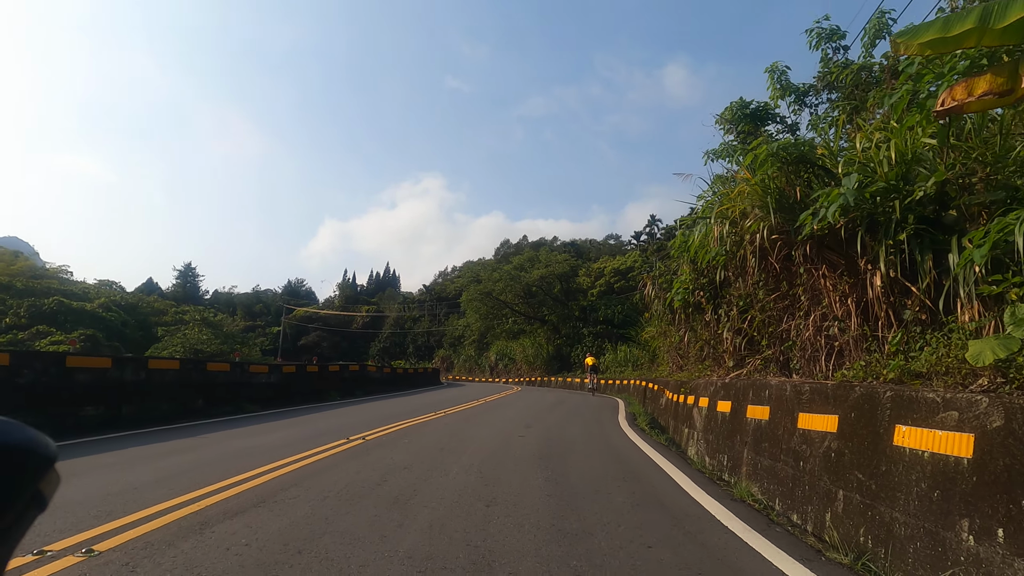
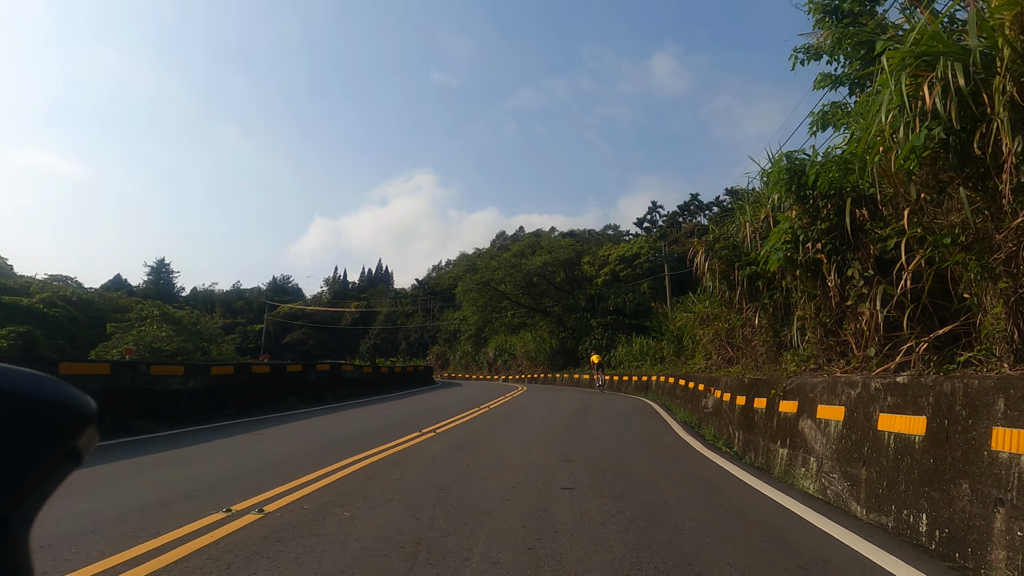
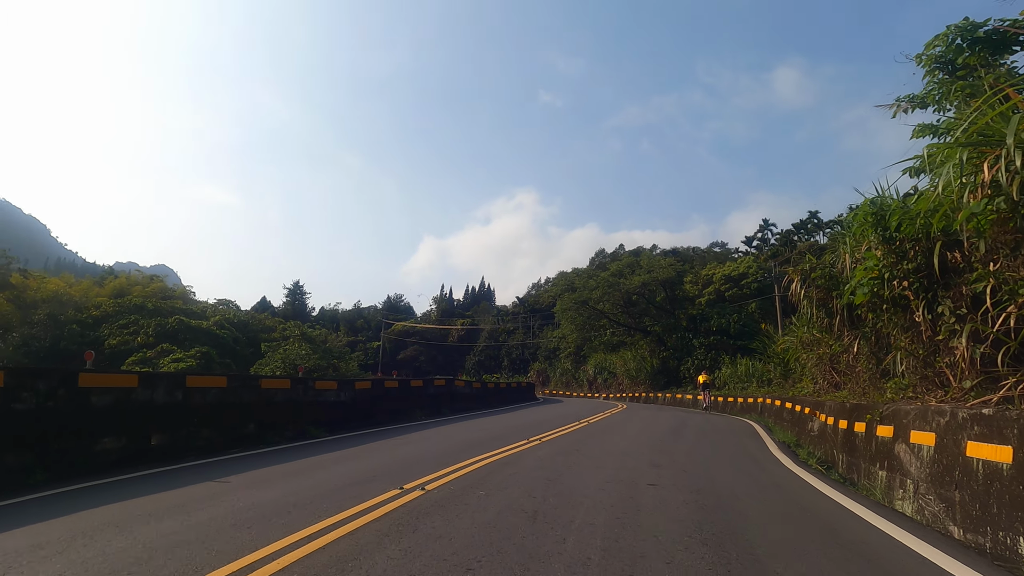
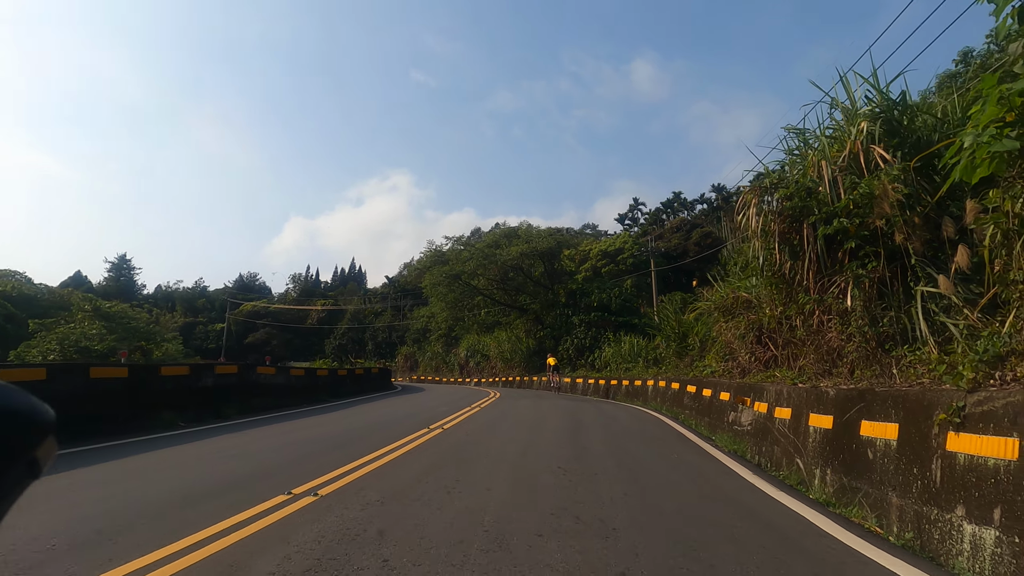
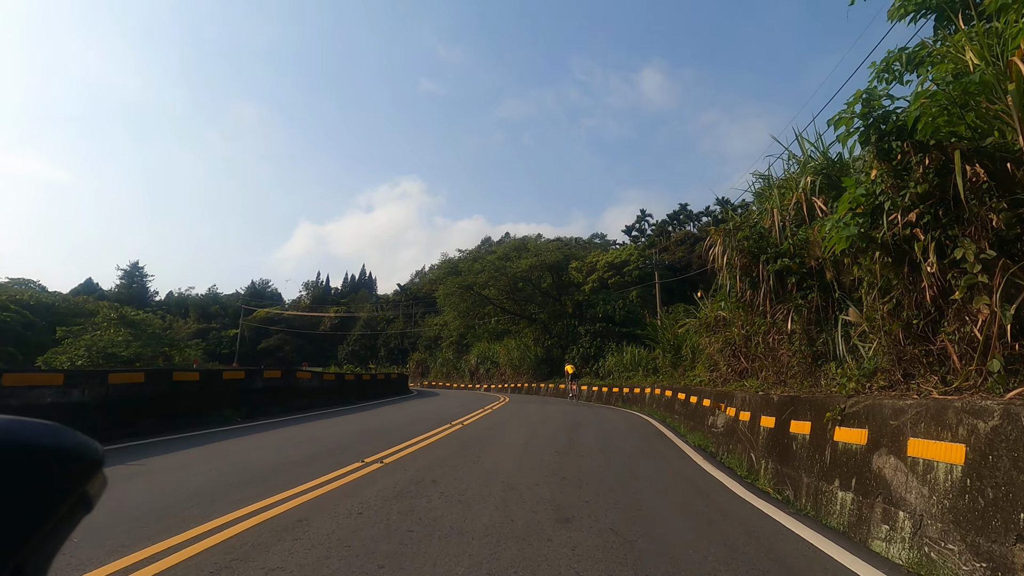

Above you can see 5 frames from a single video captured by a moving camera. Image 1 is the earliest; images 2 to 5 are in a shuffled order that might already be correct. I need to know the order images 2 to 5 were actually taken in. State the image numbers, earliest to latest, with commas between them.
3, 2, 5, 4
